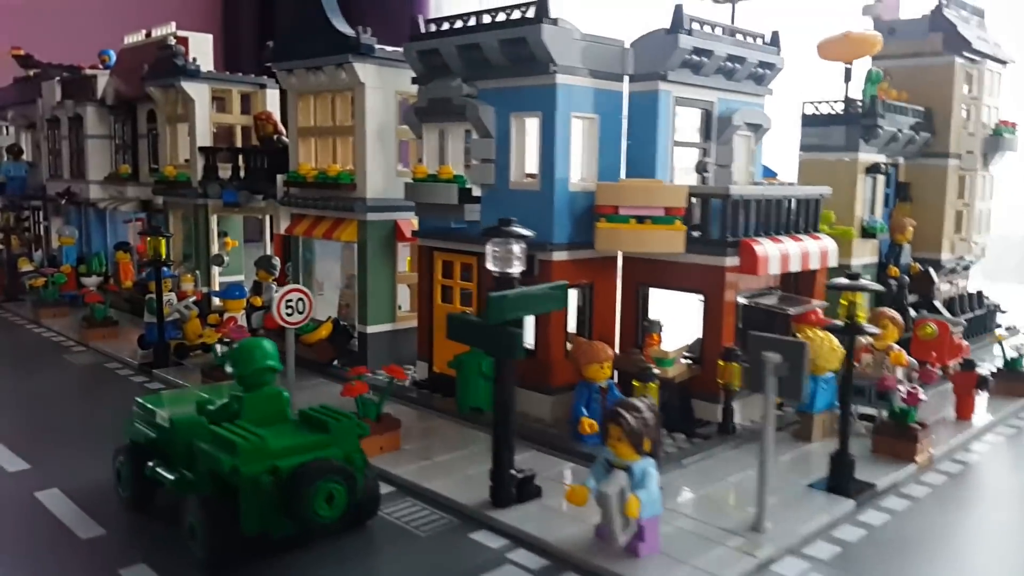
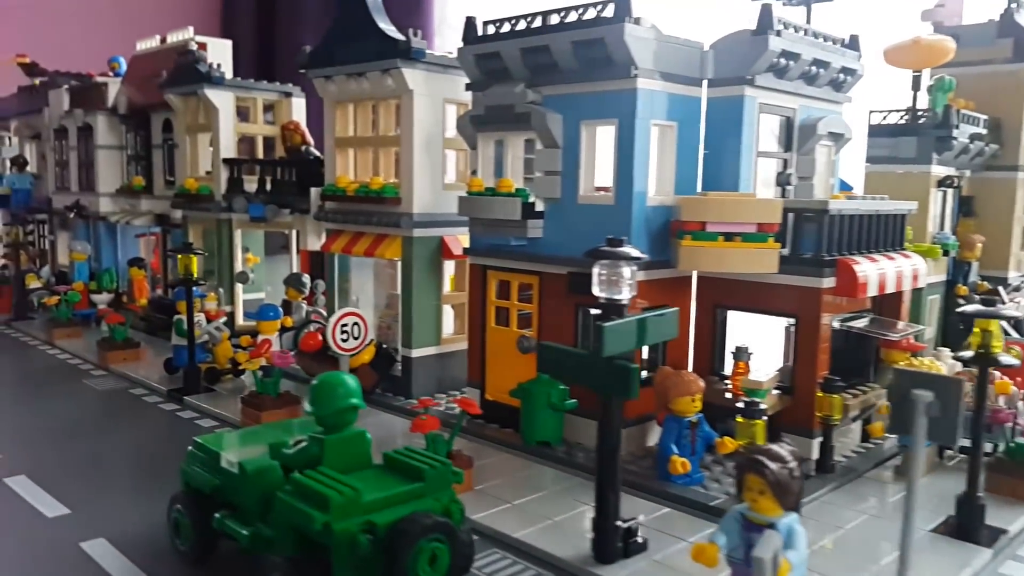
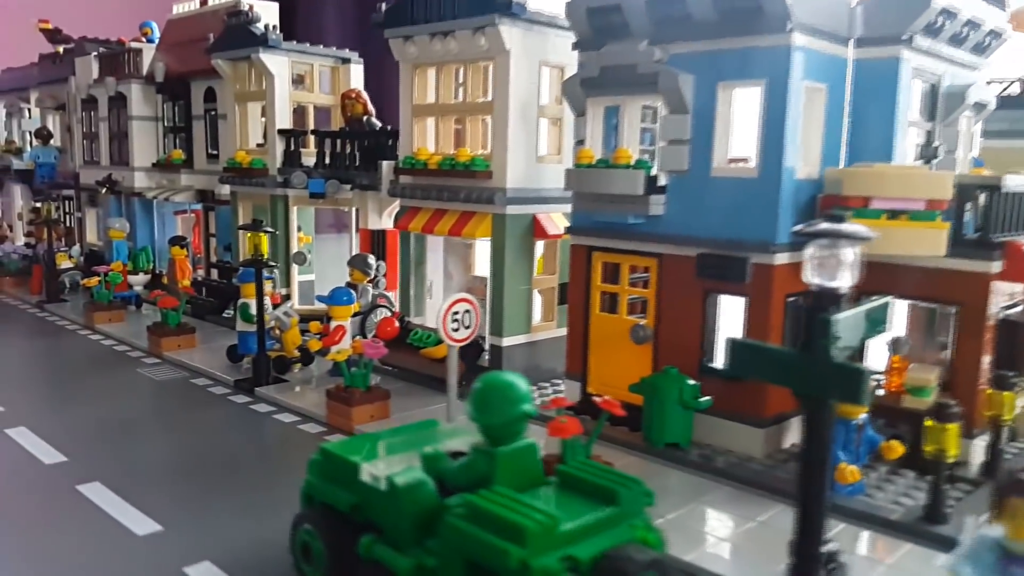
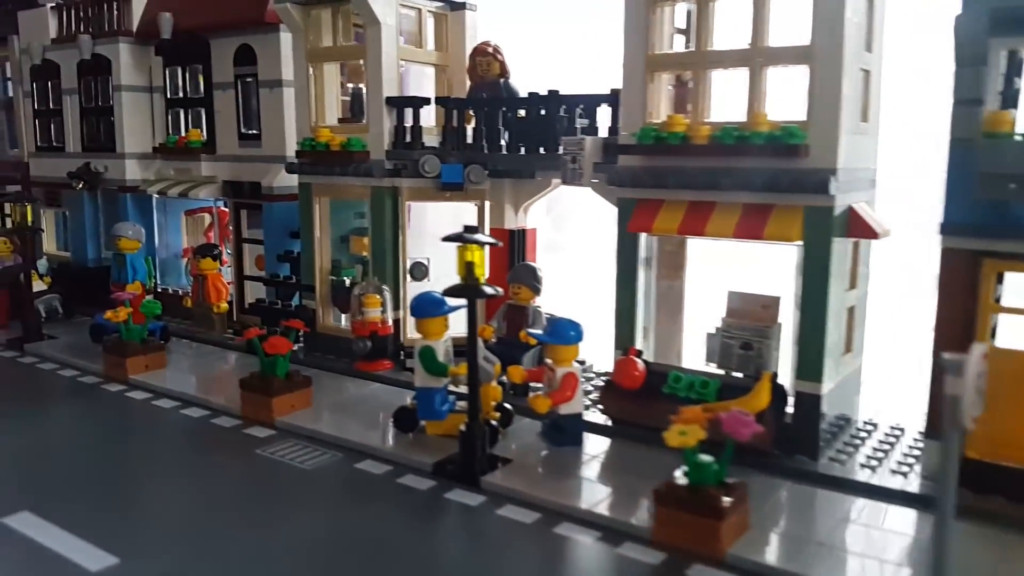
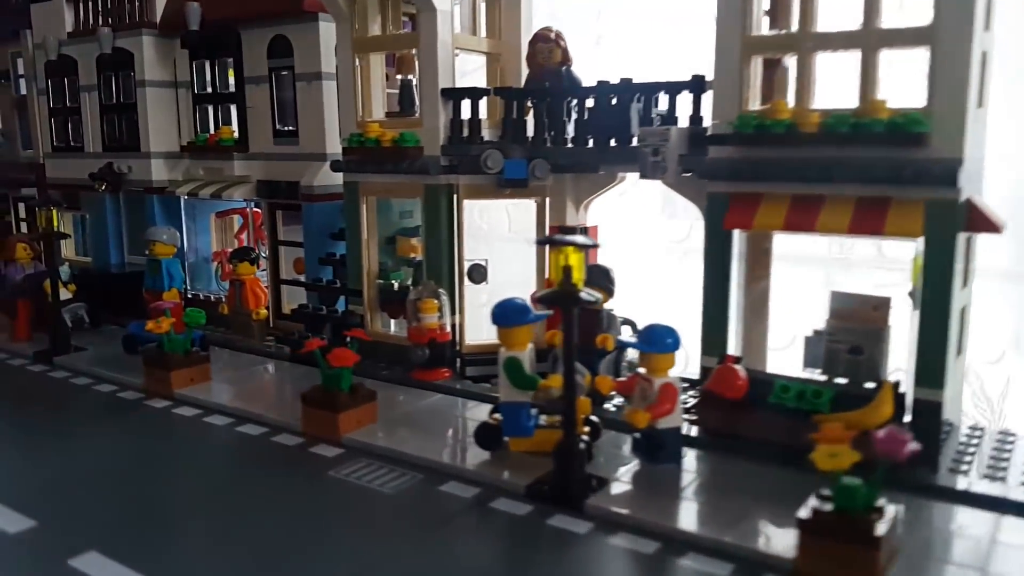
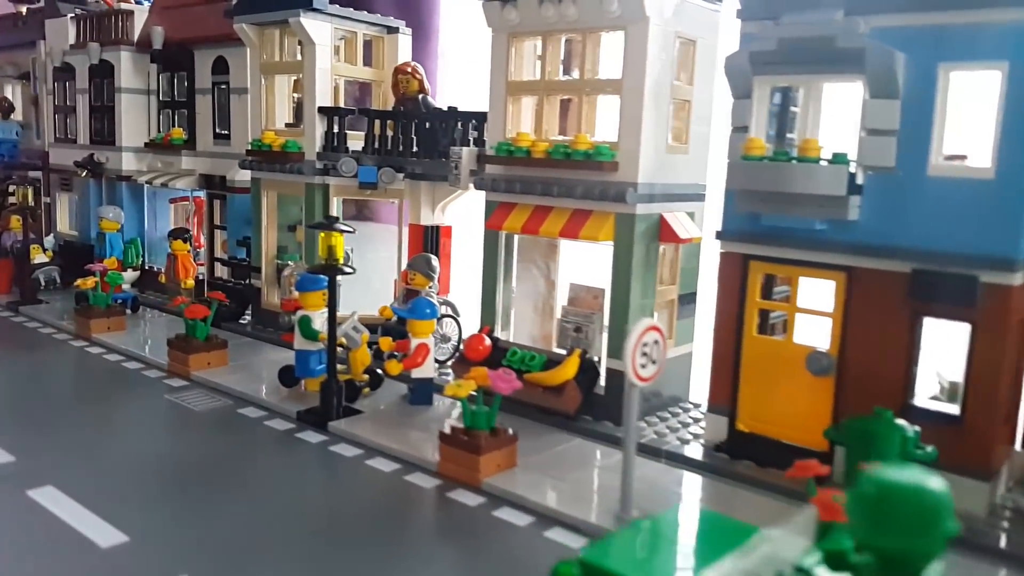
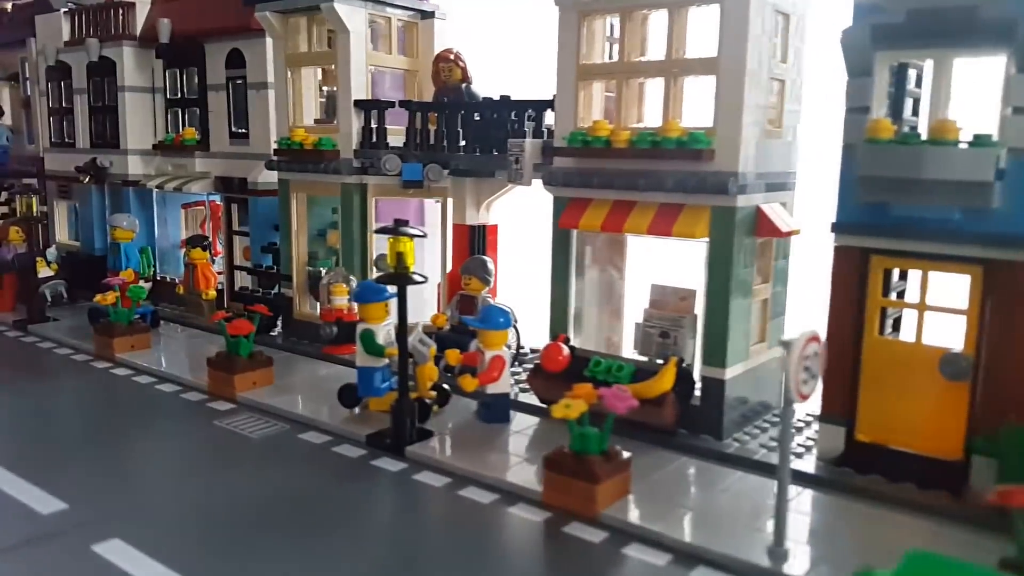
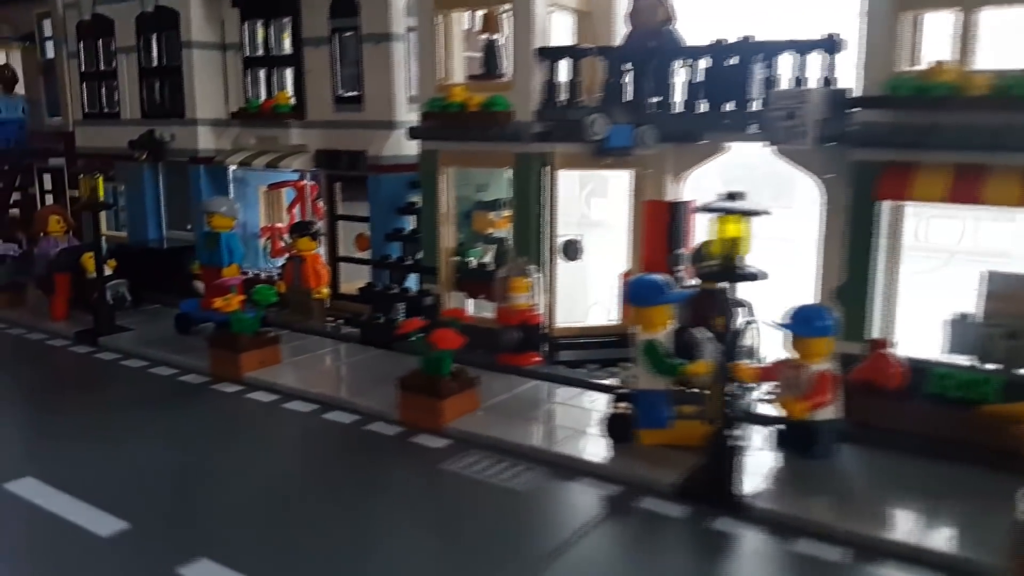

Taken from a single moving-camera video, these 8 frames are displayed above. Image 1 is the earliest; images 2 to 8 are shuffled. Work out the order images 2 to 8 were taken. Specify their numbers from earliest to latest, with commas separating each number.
2, 3, 6, 7, 4, 5, 8
